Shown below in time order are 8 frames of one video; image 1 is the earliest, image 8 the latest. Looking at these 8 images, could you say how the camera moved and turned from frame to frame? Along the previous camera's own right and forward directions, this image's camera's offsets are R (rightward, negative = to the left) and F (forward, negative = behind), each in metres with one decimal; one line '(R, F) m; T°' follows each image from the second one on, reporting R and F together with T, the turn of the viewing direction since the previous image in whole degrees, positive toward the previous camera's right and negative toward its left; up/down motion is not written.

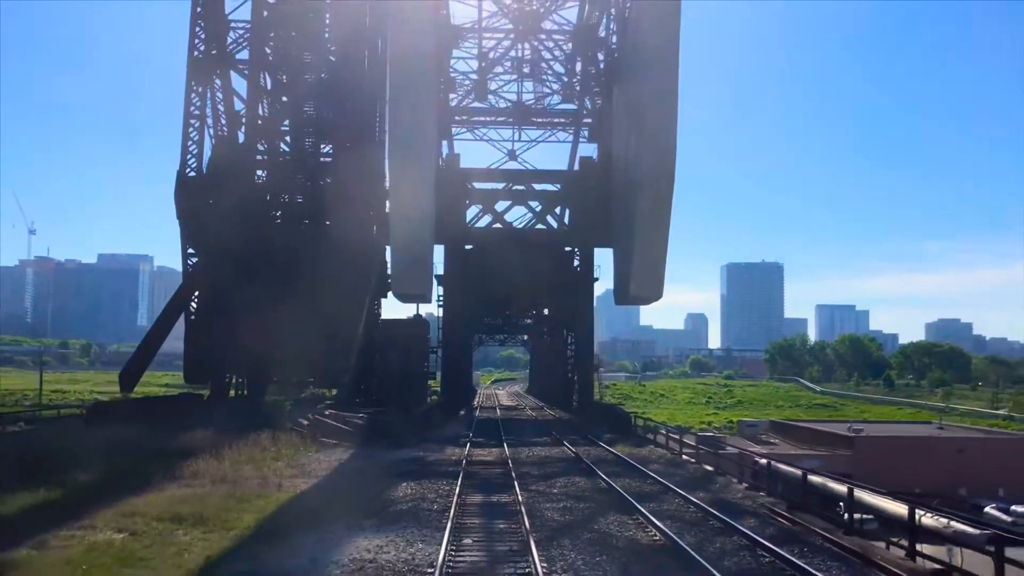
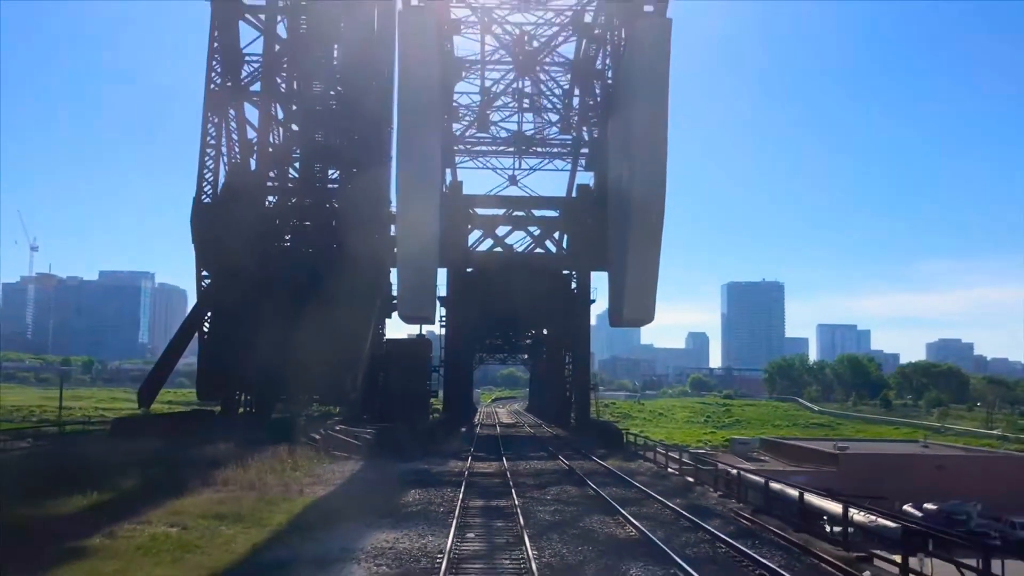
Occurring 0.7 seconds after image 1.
(0.0, -1.2) m; 0°
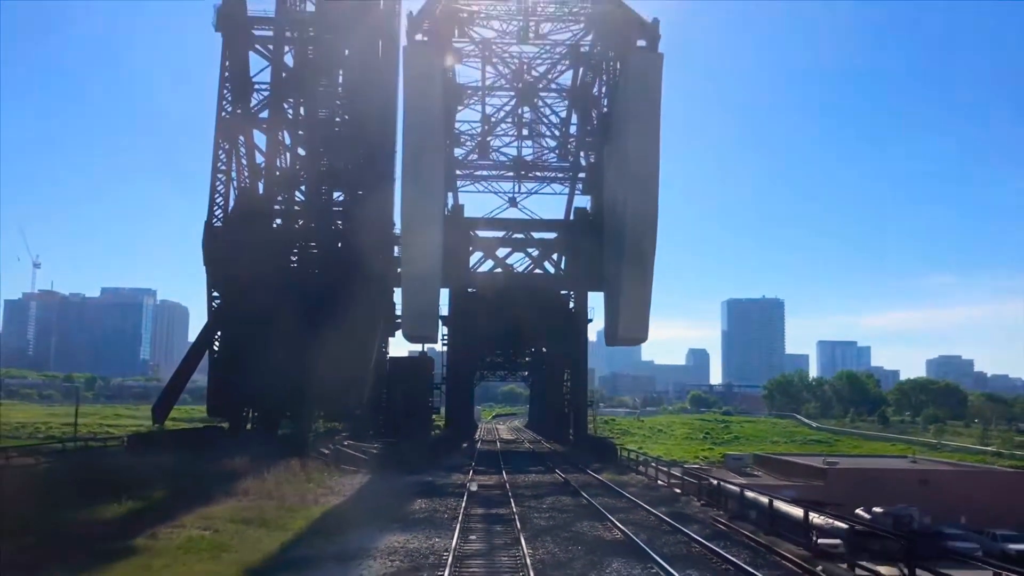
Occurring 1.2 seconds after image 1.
(0.0, -0.9) m; 0°
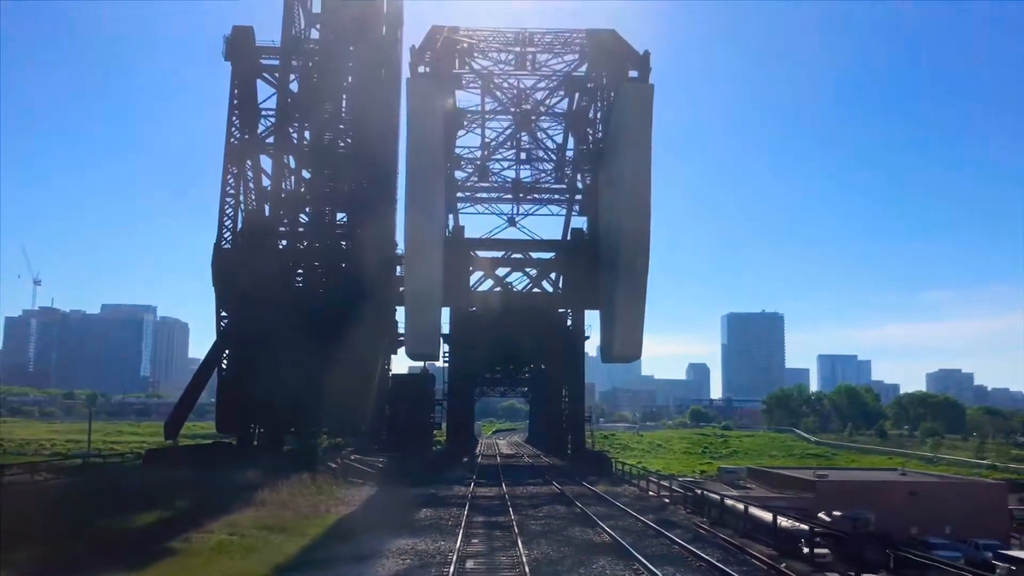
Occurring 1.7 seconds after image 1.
(0.0, -0.9) m; 0°
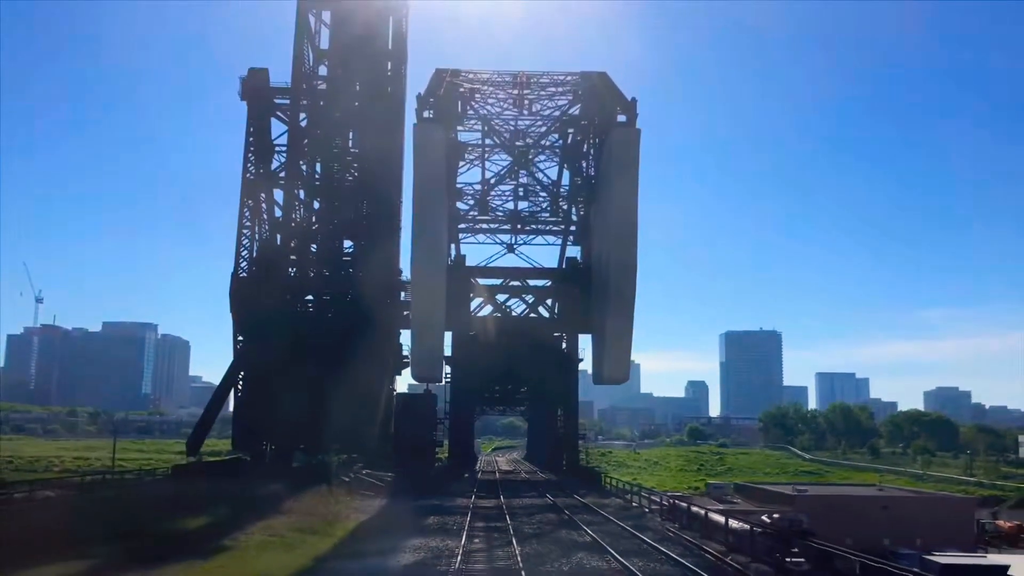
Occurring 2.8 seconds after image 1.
(0.0, -1.8) m; 0°
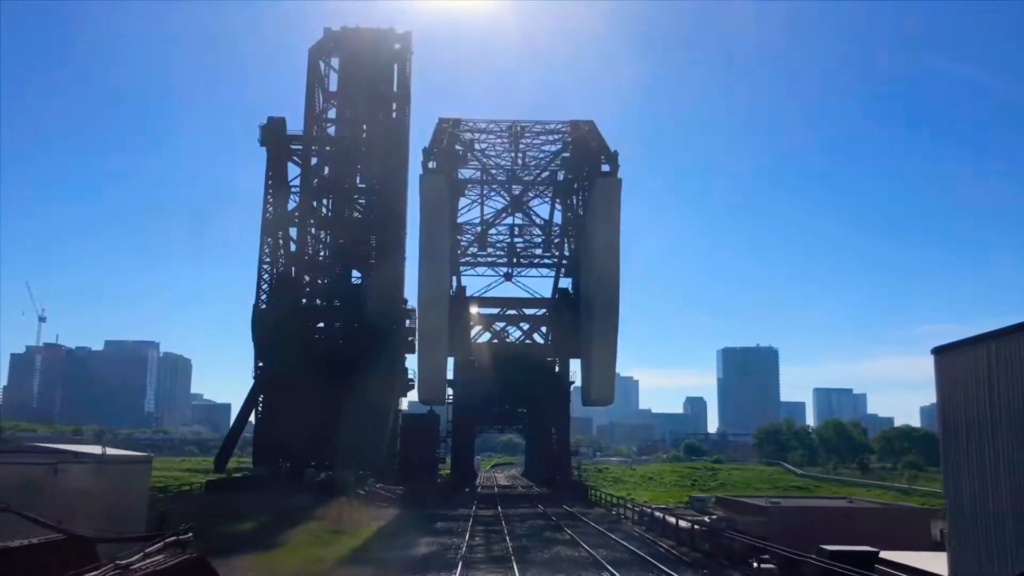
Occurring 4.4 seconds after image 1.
(+0.1, -2.8) m; 0°
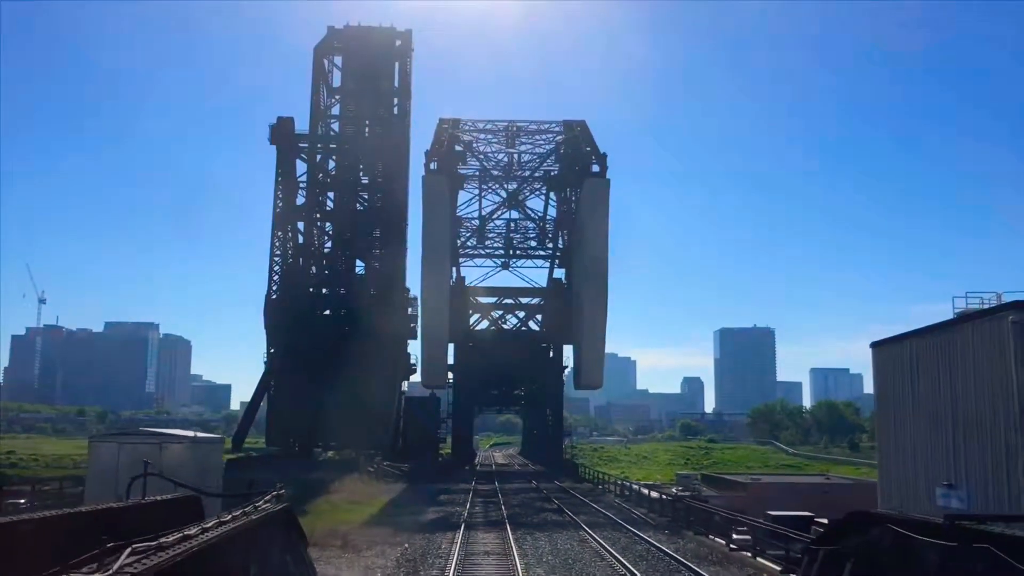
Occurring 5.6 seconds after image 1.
(+0.1, -2.0) m; 0°
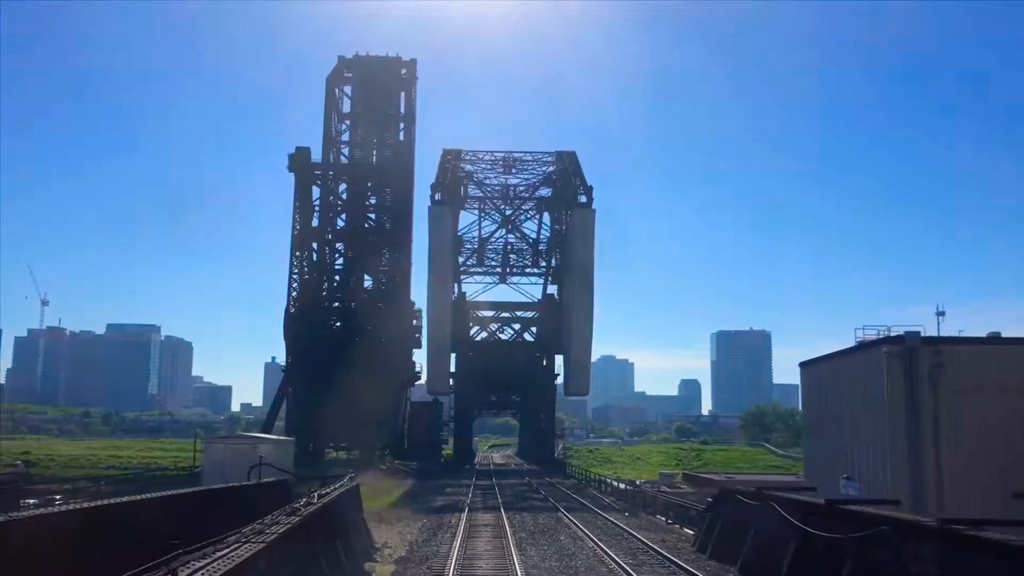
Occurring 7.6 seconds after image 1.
(+0.1, -3.4) m; 0°
